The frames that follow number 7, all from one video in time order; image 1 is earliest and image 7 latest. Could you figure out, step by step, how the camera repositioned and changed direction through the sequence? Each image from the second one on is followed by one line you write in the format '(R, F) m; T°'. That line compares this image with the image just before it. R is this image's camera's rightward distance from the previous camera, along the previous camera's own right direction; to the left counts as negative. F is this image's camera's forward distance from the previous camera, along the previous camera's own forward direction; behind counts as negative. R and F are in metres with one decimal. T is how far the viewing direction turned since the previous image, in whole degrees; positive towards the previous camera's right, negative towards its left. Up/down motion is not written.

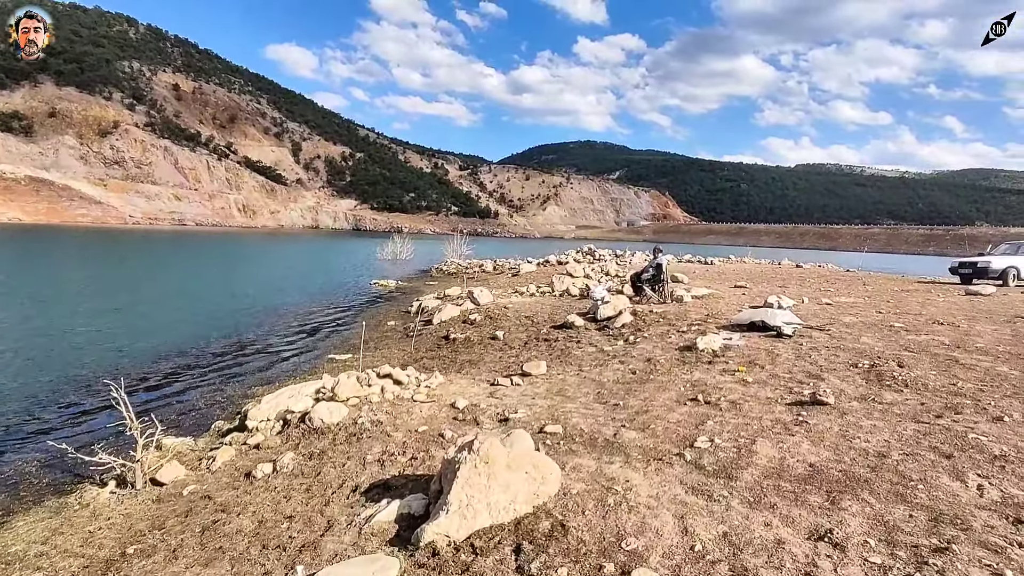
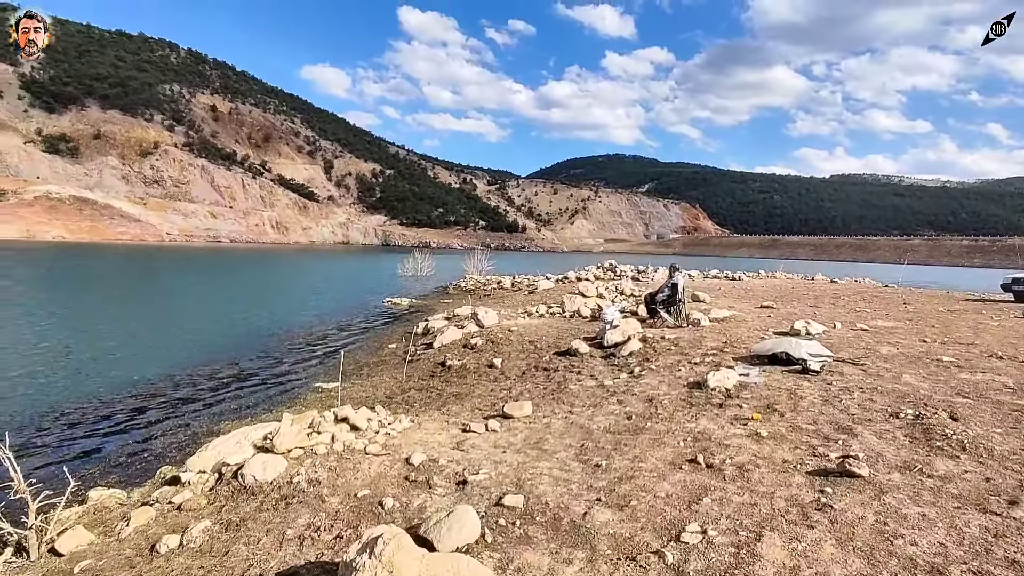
(+0.6, +1.1) m; -3°
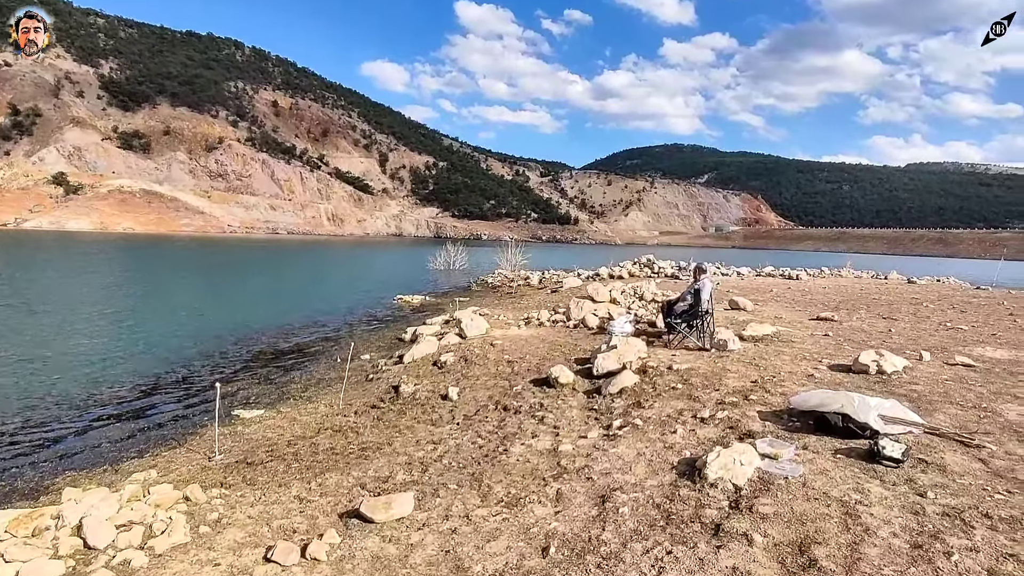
(+1.5, +3.0) m; -5°
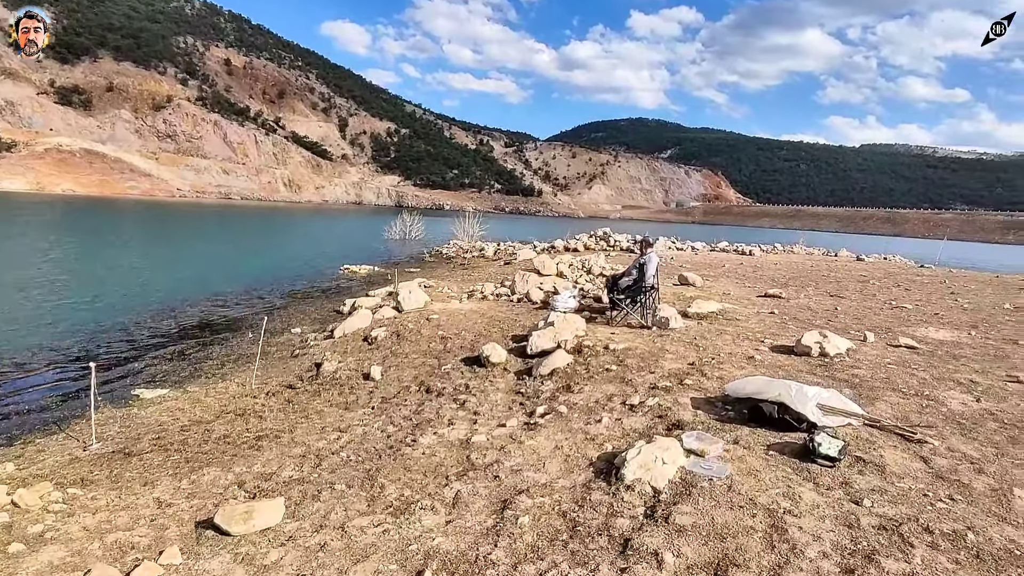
(+0.5, +0.7) m; +4°
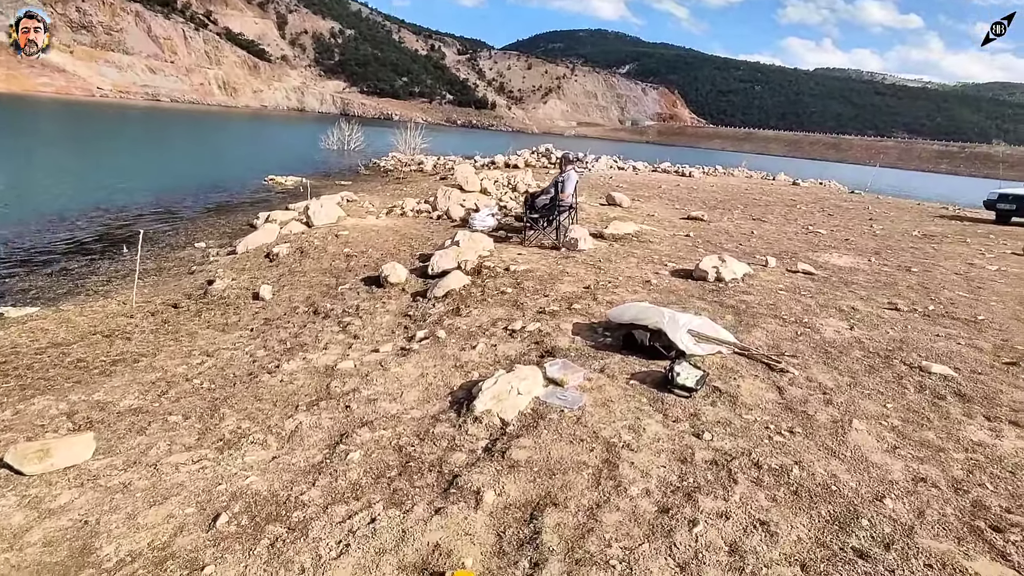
(+0.7, +0.4) m; +5°
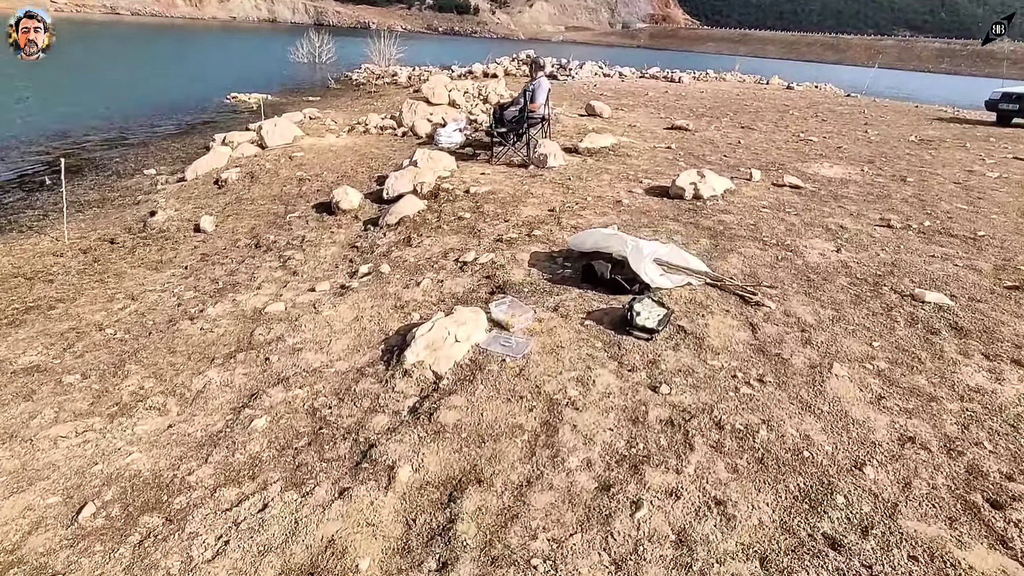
(+0.3, +0.6) m; +1°
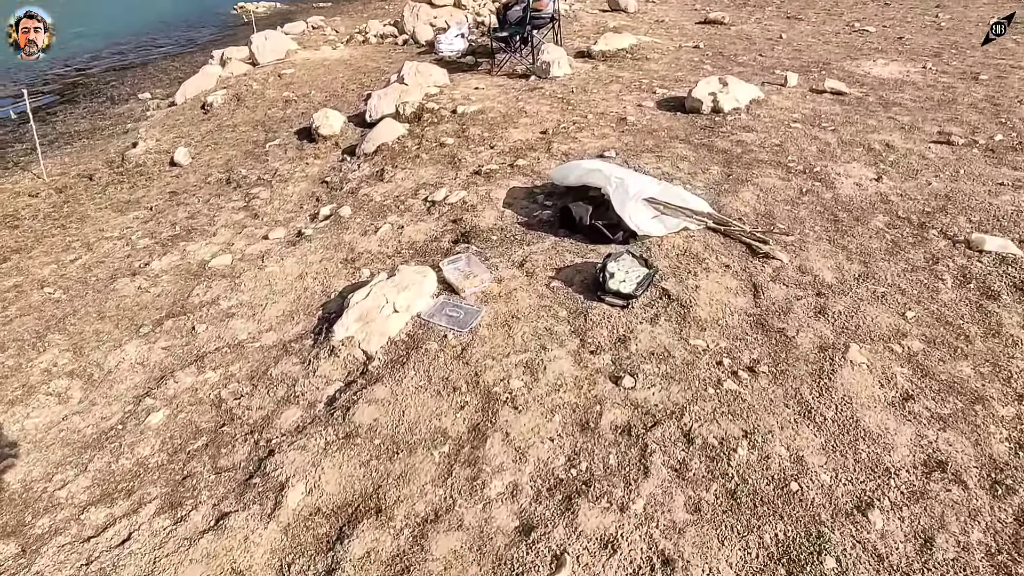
(+0.5, +0.7) m; -4°
